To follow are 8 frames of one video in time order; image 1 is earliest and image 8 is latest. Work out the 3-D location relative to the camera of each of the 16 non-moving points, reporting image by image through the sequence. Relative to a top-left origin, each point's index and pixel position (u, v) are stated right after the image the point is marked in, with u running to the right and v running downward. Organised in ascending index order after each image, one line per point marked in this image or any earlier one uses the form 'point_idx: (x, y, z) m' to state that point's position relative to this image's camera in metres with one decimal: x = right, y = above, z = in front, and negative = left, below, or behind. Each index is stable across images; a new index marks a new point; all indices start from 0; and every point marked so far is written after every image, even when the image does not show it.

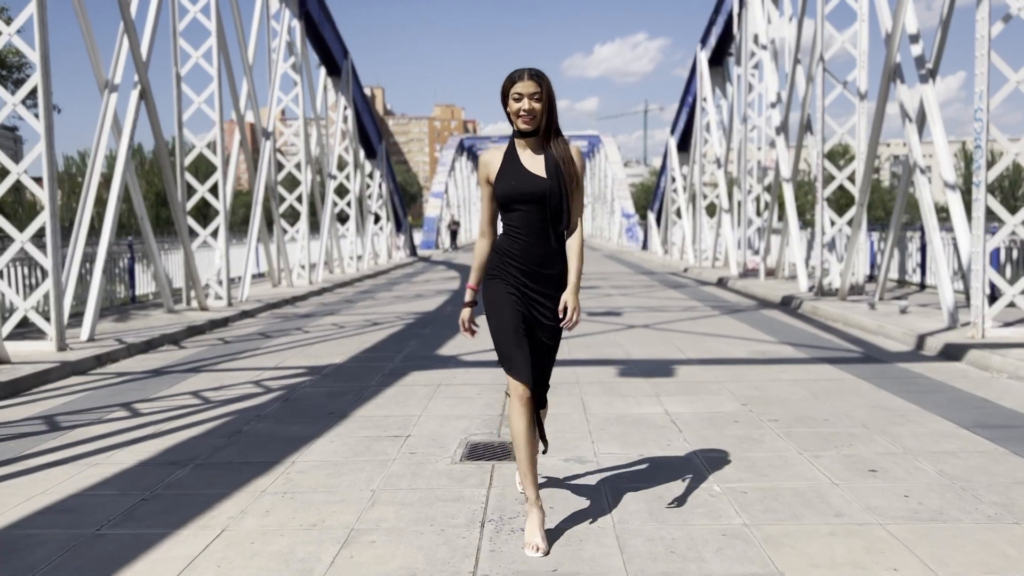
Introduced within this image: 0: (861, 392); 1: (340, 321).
0: (+2.9, -0.9, +7.0) m
1: (-2.7, -0.5, +13.5) m
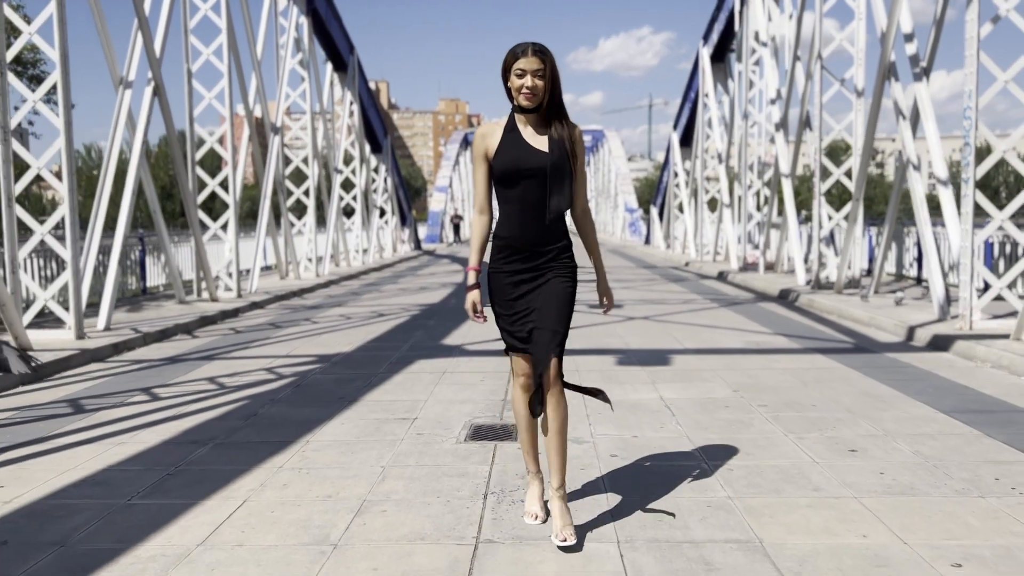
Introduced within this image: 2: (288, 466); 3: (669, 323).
0: (+2.9, -0.8, +7.4) m
1: (-2.6, -0.4, +13.8) m
2: (-1.3, -1.1, +5.1) m
3: (+2.2, -0.5, +11.7) m
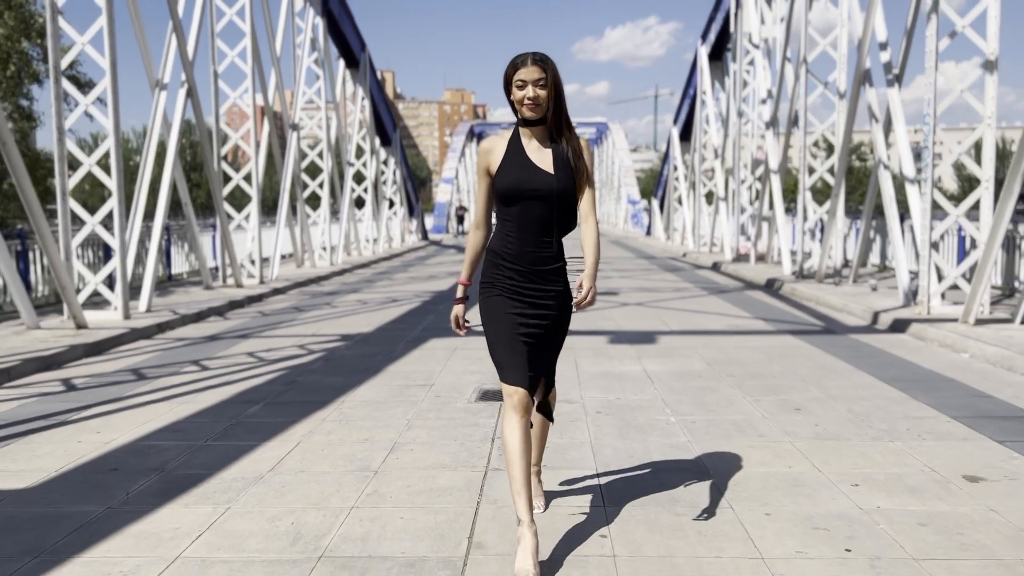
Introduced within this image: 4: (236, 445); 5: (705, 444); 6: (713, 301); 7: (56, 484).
0: (+2.9, -0.7, +8.4) m
1: (-2.6, -0.2, +14.9) m
2: (-1.3, -1.0, +6.2) m
3: (+2.2, -0.3, +12.7) m
4: (-1.8, -1.0, +5.6) m
5: (+1.2, -1.0, +5.4) m
6: (+3.3, -0.2, +13.9) m
7: (-2.6, -1.1, +4.8) m
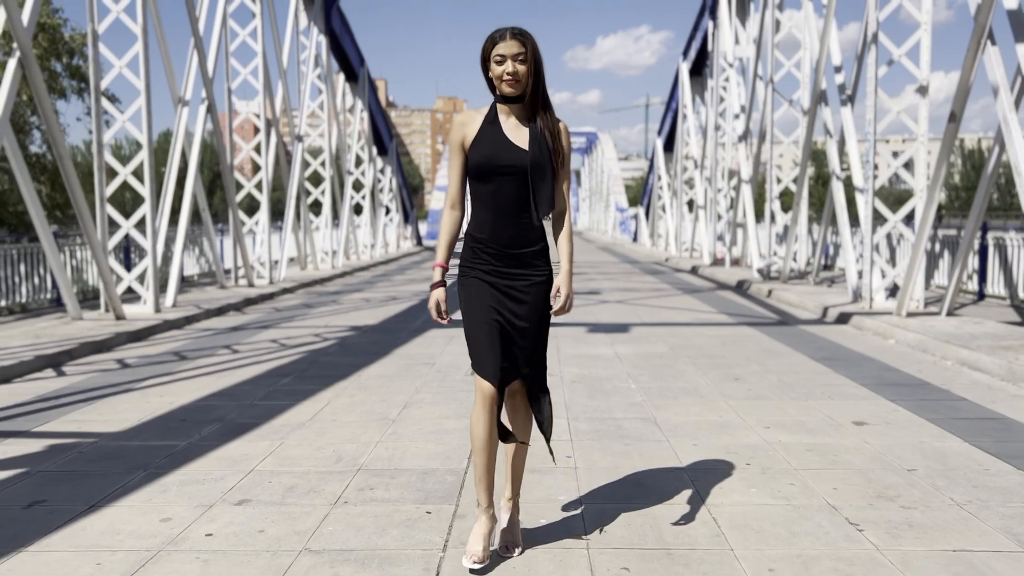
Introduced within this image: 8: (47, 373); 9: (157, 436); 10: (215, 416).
0: (+2.8, -0.6, +9.8) m
1: (-2.8, -0.2, +16.2) m
2: (-1.4, -0.9, +7.5) m
3: (+2.1, -0.3, +14.1) m
4: (-1.9, -0.9, +6.9) m
5: (+1.1, -0.9, +6.7) m
6: (+3.1, -0.2, +15.2) m
7: (-2.7, -1.0, +6.1) m
8: (-4.6, -0.8, +8.4) m
9: (-2.5, -1.0, +5.9) m
10: (-2.3, -1.0, +6.4) m
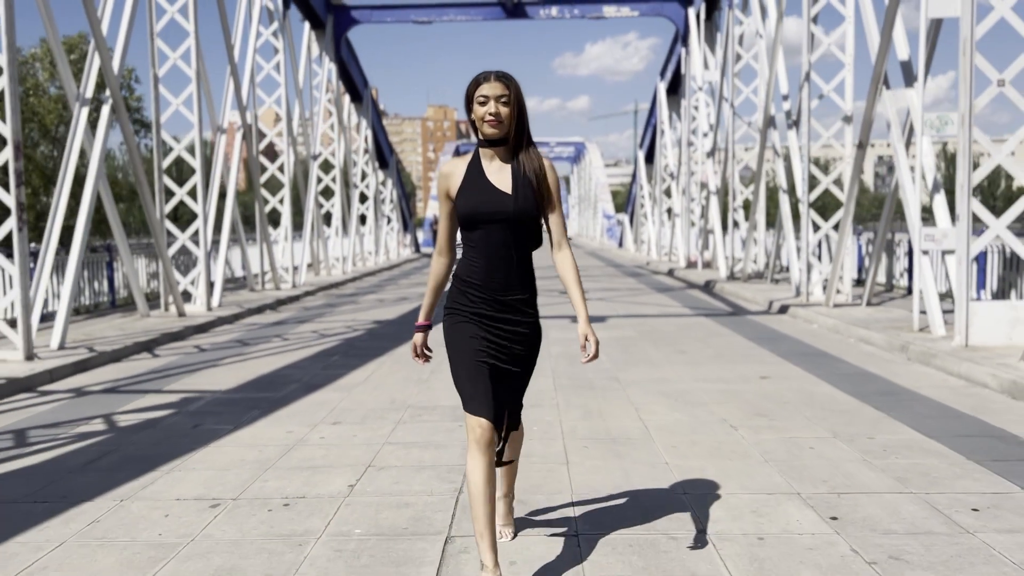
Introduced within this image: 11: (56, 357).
0: (+2.8, -0.6, +12.1) m
1: (-2.9, -0.2, +18.5) m
2: (-1.4, -0.8, +9.8) m
3: (+2.0, -0.3, +16.4) m
4: (-1.9, -0.9, +9.2) m
5: (+1.1, -0.8, +9.0) m
6: (+3.0, -0.2, +17.5) m
7: (-2.7, -1.0, +8.4) m
8: (-4.6, -0.8, +10.6) m
9: (-2.5, -1.0, +8.2) m
10: (-2.3, -0.9, +8.7) m
11: (-5.1, -0.8, +9.5) m
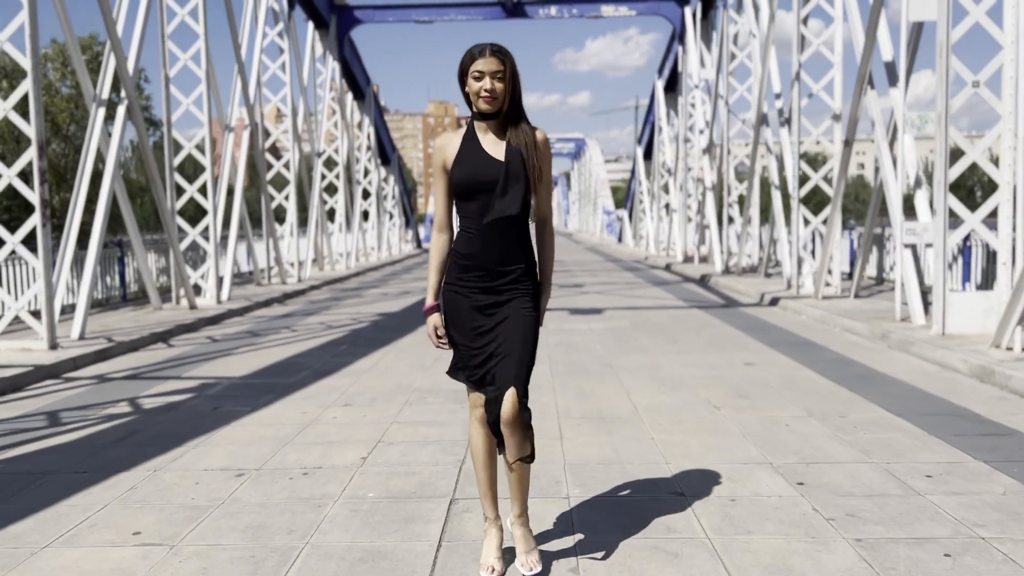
0: (+2.8, -0.5, +12.5) m
1: (-2.9, -0.1, +18.9) m
2: (-1.4, -0.8, +10.3) m
3: (+2.0, -0.1, +16.9) m
4: (-1.9, -0.8, +9.6) m
5: (+1.1, -0.7, +9.5) m
6: (+3.0, 0.0, +18.0) m
7: (-2.7, -0.9, +8.9) m
8: (-4.6, -0.7, +11.1) m
9: (-2.5, -0.9, +8.6) m
10: (-2.3, -0.9, +9.2) m
11: (-5.1, -0.7, +10.0) m
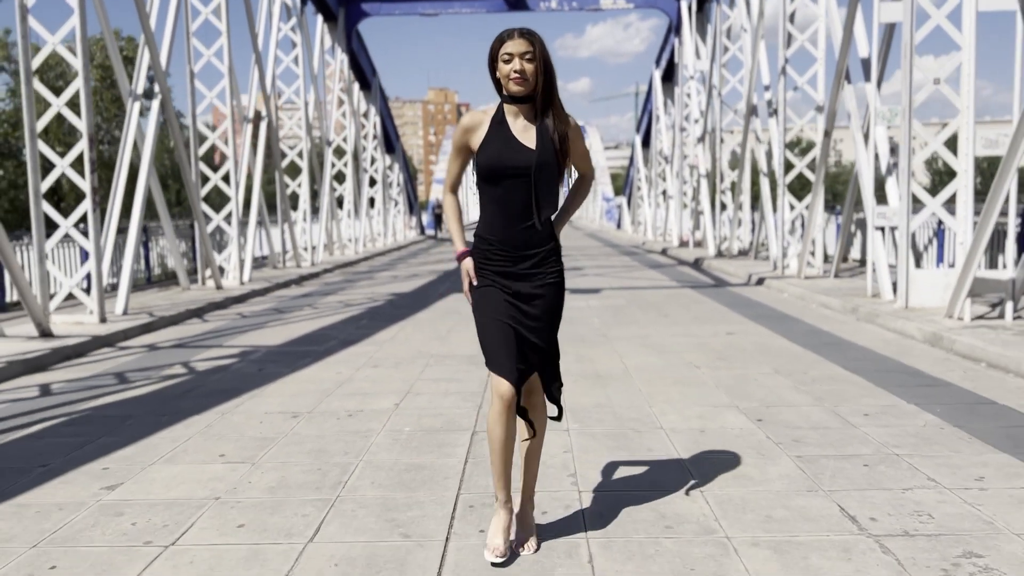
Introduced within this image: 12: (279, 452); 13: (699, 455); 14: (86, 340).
0: (+2.9, -0.1, +13.6) m
1: (-2.8, +0.3, +20.0) m
2: (-1.4, -0.5, +11.3) m
3: (+2.1, +0.2, +17.9) m
4: (-1.8, -0.6, +10.7) m
5: (+1.2, -0.5, +10.5) m
6: (+3.1, +0.4, +19.0) m
7: (-2.6, -0.6, +9.9) m
8: (-4.5, -0.5, +12.1) m
9: (-2.4, -0.7, +9.7) m
10: (-2.2, -0.6, +10.2) m
11: (-5.0, -0.4, +11.1) m
12: (-1.5, -1.0, +5.4) m
13: (+1.1, -1.0, +5.1) m
14: (-4.7, -0.6, +9.5) m
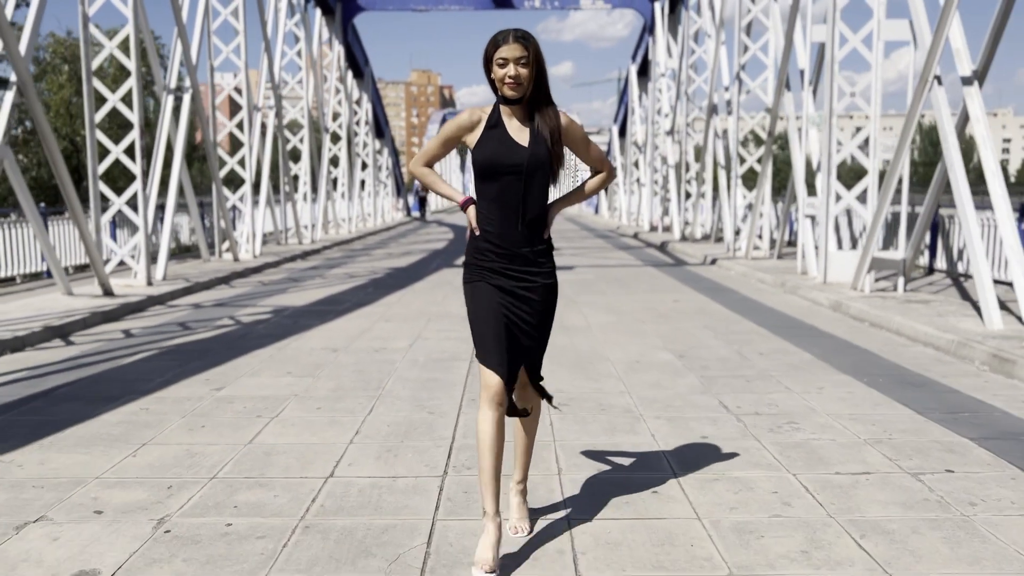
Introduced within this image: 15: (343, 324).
0: (+2.6, +0.3, +15.7) m
1: (-3.2, +0.9, +21.9) m
2: (-1.6, -0.1, +13.3) m
3: (+1.7, +0.7, +20.0) m
4: (-2.1, -0.1, +12.7) m
5: (+1.0, -0.1, +12.6) m
6: (+2.7, +0.9, +21.1) m
7: (-2.8, -0.2, +11.9) m
8: (-4.8, 0.0, +14.0) m
9: (-2.6, -0.3, +11.7) m
10: (-2.4, -0.2, +12.2) m
11: (-5.3, 0.0, +13.0) m
12: (-1.6, -0.7, +7.4) m
13: (+1.0, -0.7, +7.1) m
14: (-4.9, -0.1, +11.4) m
15: (-2.0, -0.4, +10.2) m
